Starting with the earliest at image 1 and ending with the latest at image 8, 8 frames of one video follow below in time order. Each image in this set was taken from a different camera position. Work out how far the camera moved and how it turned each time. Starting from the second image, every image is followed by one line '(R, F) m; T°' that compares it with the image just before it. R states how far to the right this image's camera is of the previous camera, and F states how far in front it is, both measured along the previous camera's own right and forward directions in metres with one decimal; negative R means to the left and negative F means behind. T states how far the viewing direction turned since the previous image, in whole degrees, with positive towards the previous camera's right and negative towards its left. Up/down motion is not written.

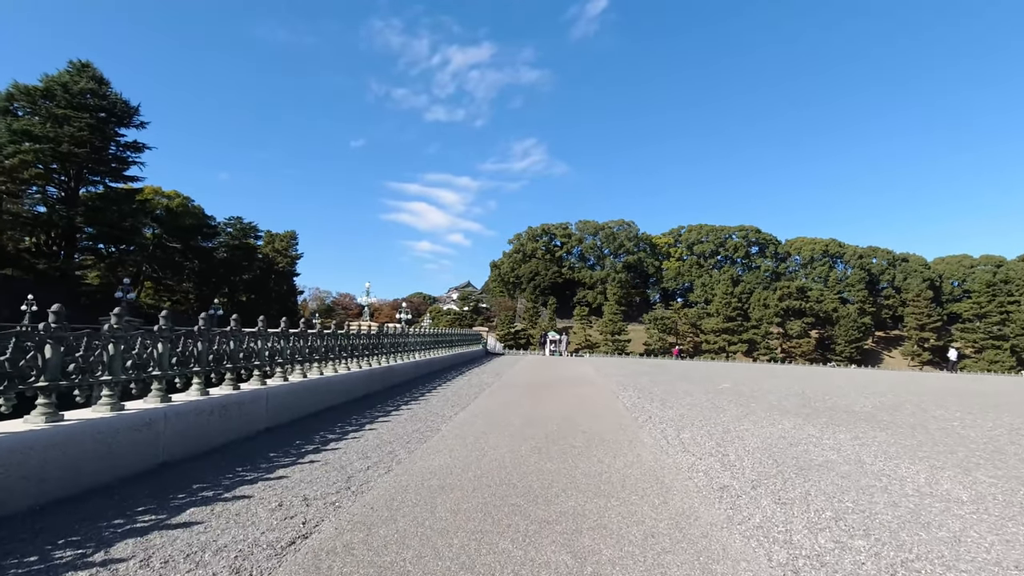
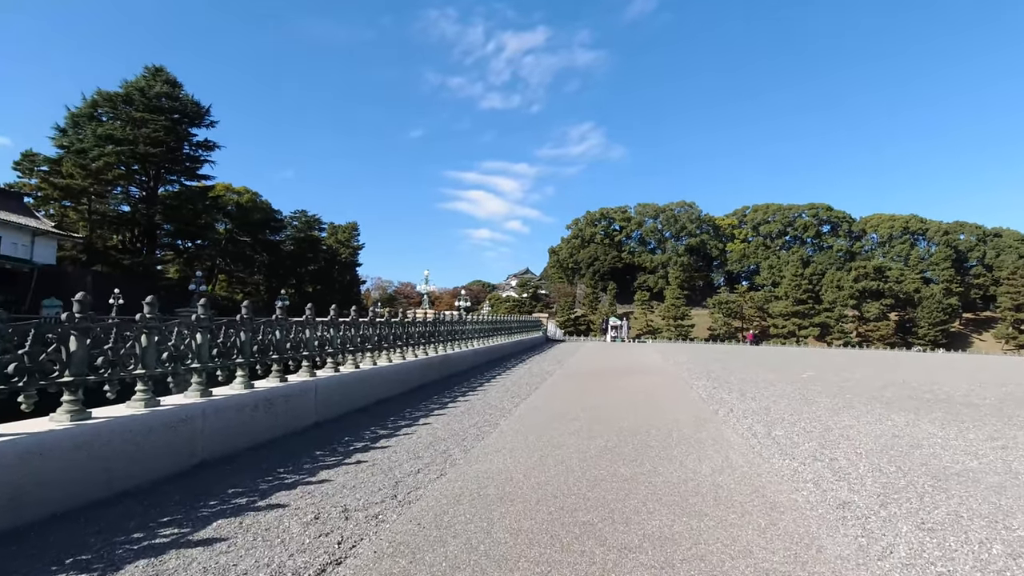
(-0.1, +0.8) m; -6°
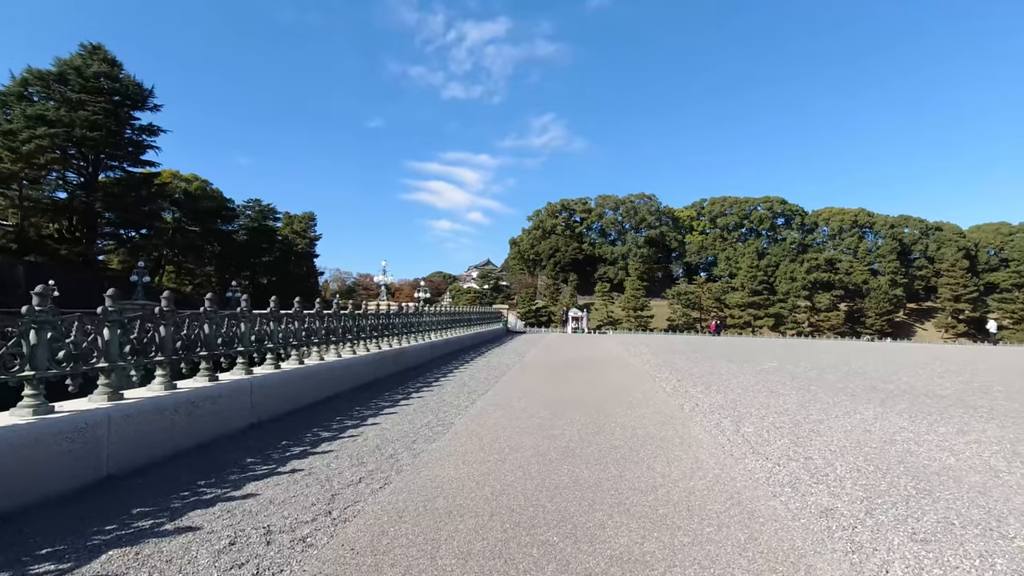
(+0.1, +0.6) m; +4°
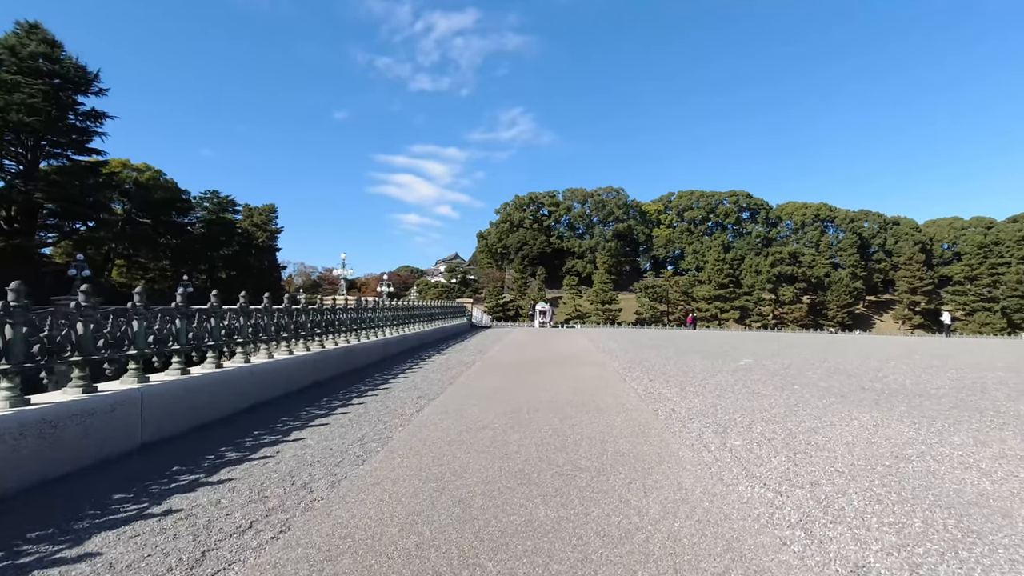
(+0.2, +1.1) m; +3°
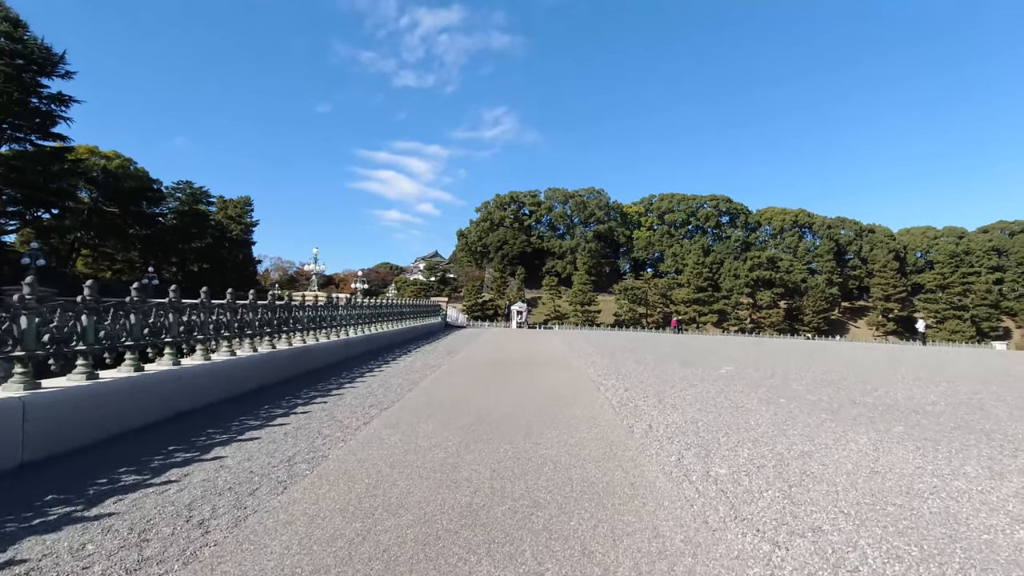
(+0.2, +0.8) m; +2°
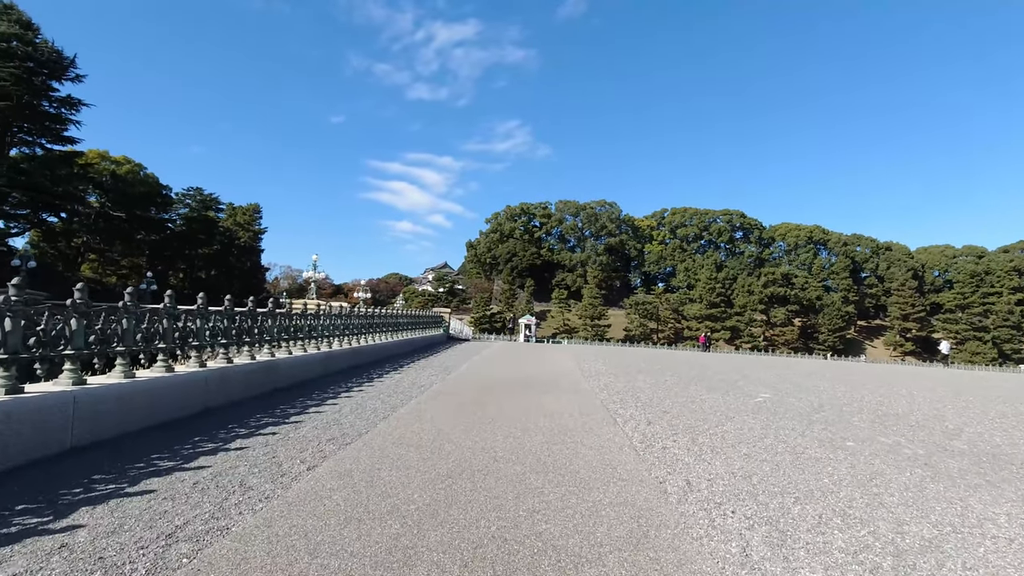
(+0.1, +1.7) m; -1°
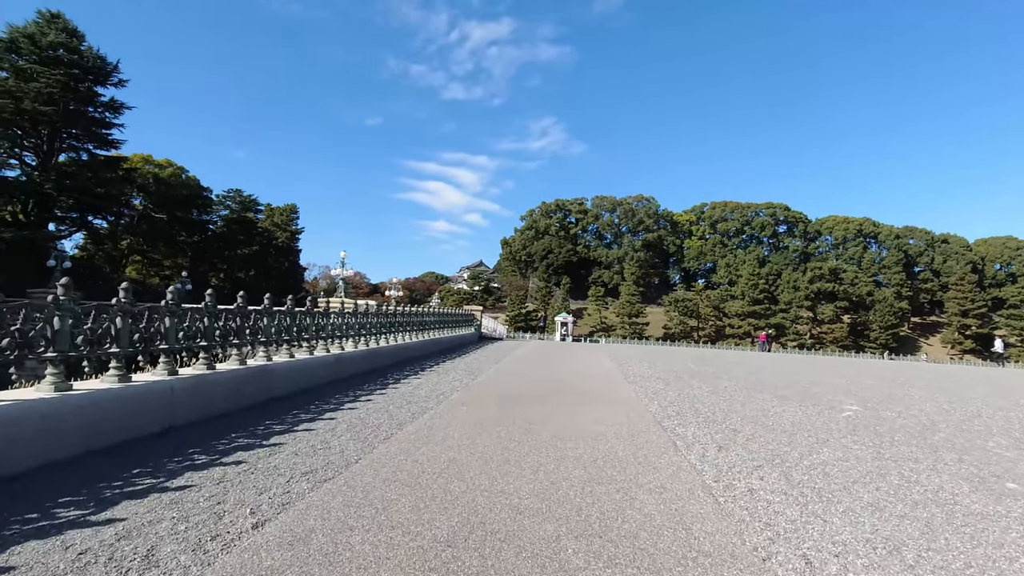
(+0.1, +1.6) m; -3°
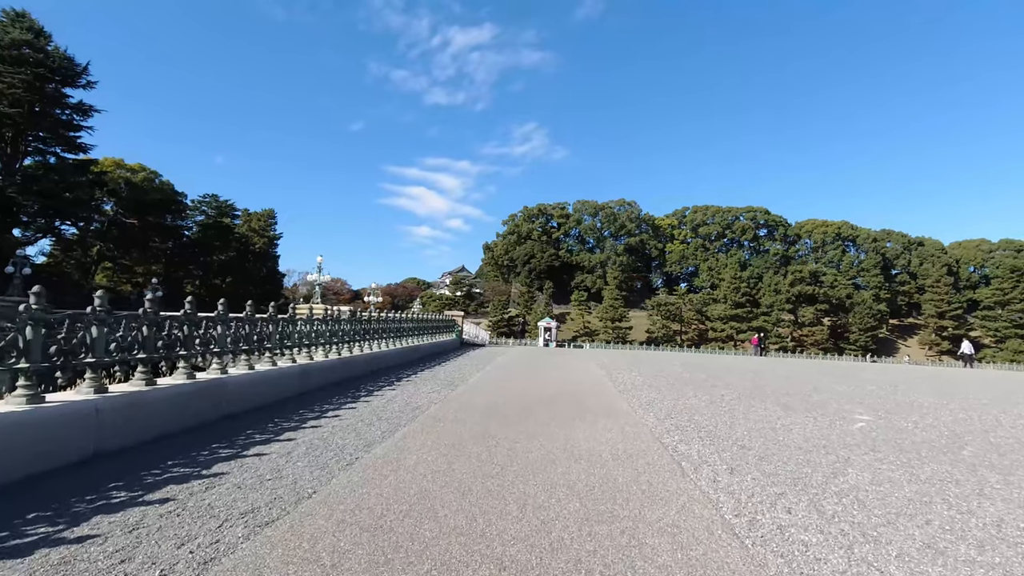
(0.0, +0.8) m; +2°
